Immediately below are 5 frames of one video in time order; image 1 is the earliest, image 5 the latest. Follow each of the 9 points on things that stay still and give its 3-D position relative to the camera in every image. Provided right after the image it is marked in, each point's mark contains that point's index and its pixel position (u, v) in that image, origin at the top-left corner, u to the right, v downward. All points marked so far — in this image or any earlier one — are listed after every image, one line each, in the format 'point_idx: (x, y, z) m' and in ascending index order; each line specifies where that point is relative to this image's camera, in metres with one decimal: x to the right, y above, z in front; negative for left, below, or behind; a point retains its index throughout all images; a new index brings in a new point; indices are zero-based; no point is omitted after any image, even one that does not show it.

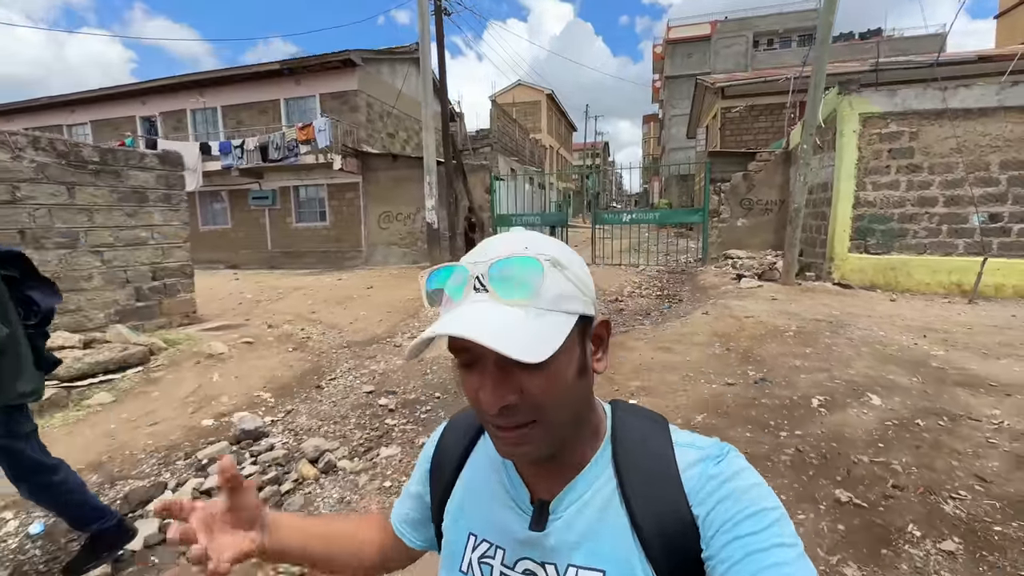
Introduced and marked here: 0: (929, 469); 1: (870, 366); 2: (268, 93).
0: (+2.4, -1.0, +2.6) m
1: (+3.4, -0.7, +4.2) m
2: (-8.7, +6.9, +15.9) m
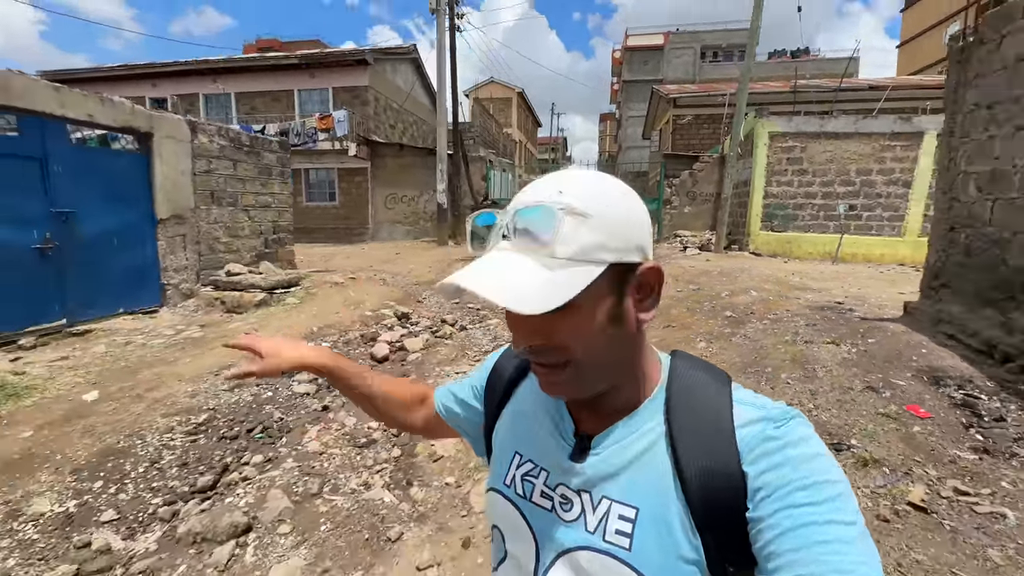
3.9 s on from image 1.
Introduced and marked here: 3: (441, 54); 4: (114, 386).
0: (+3.3, -0.2, +5.7) m
1: (+4.0, +0.1, +7.4) m
2: (-9.0, +8.0, +17.7) m
3: (-2.2, +7.5, +14.4) m
4: (-3.7, -0.9, +4.2) m
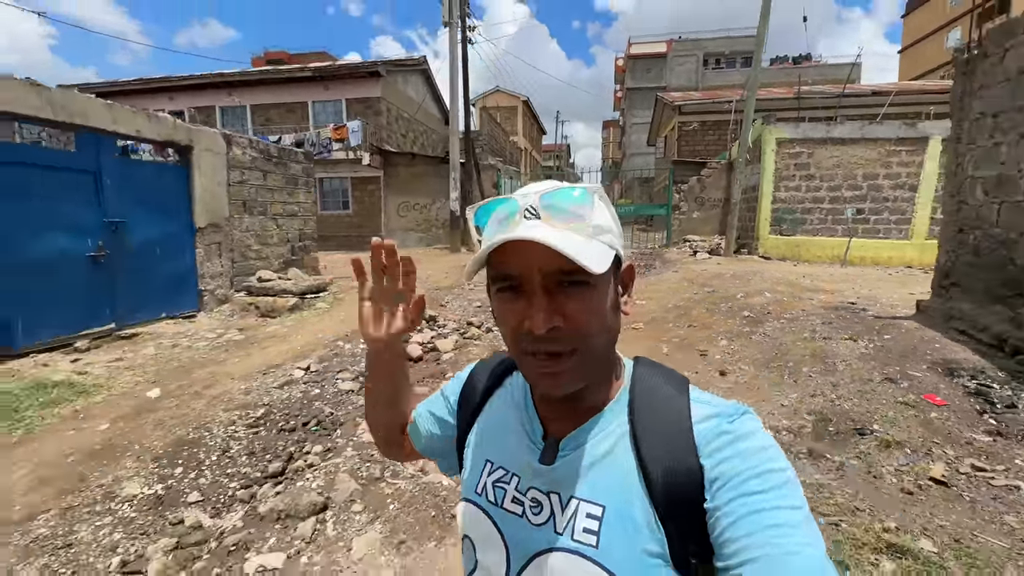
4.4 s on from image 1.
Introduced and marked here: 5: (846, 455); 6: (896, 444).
0: (+3.6, -0.3, +5.9) m
1: (+4.4, 0.0, +7.6) m
2: (-8.7, +7.8, +18.1) m
3: (-1.9, +7.3, +14.8) m
4: (-3.3, -1.0, +4.4) m
5: (+2.1, -1.0, +2.9) m
6: (+2.4, -1.0, +2.8) m
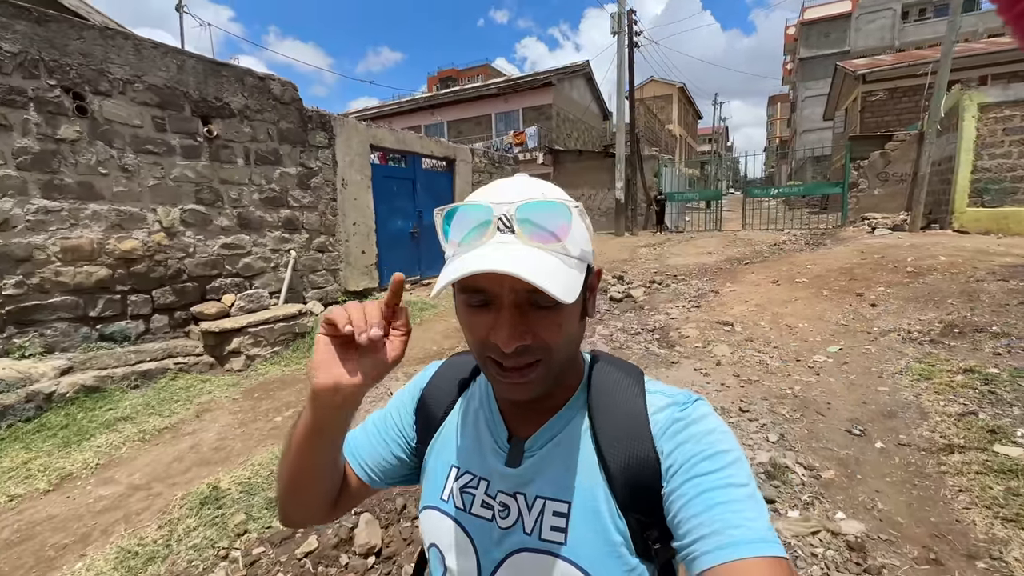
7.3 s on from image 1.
0: (+6.4, +0.3, +6.6) m
1: (+7.7, +0.6, +7.9) m
2: (-1.4, +8.6, +21.8) m
3: (+4.0, +8.0, +16.6) m
4: (-0.6, -0.3, +7.3) m
5: (+4.1, -0.5, +4.1) m
6: (+4.4, -0.4, +4.0) m
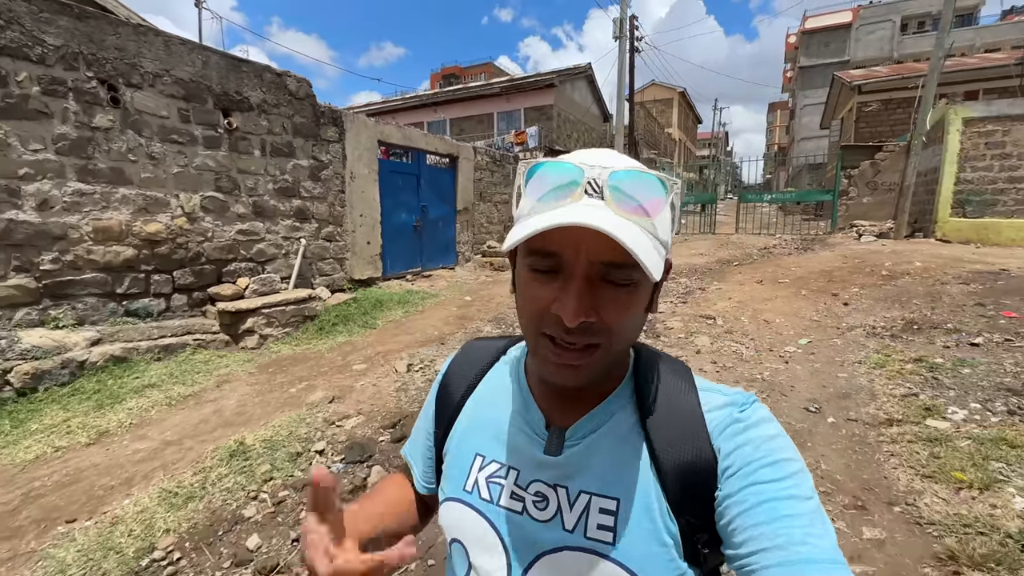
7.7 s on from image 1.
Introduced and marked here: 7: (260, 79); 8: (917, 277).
0: (+6.4, +0.3, +7.0) m
1: (+7.7, +0.6, +8.4) m
2: (-1.3, +8.8, +22.1) m
3: (+4.1, +8.1, +16.9) m
4: (-0.7, -0.2, +7.6) m
5: (+4.1, -0.5, +4.5) m
6: (+4.3, -0.4, +4.4) m
7: (-3.4, +2.8, +6.1) m
8: (+5.8, +0.2, +6.5) m
